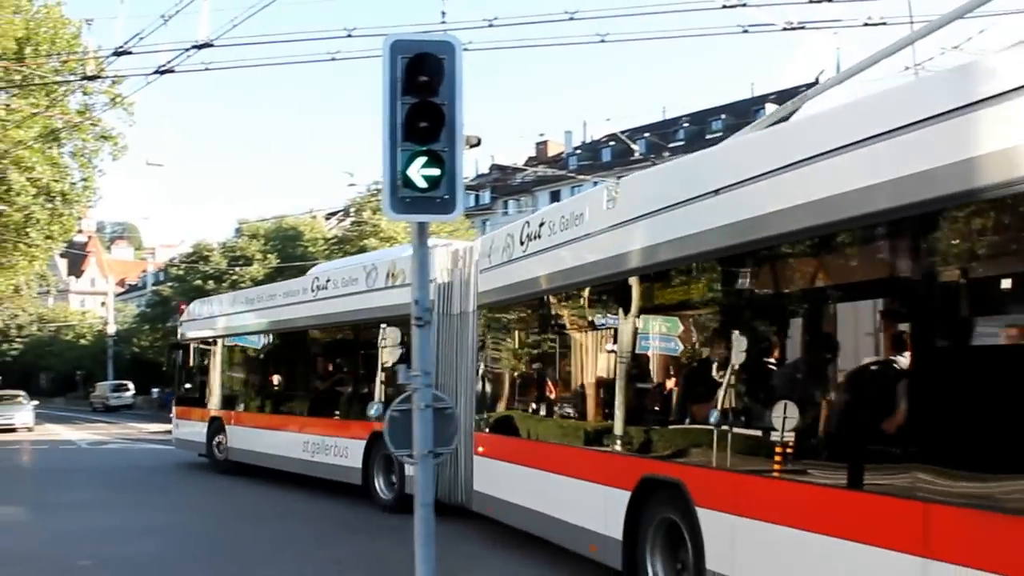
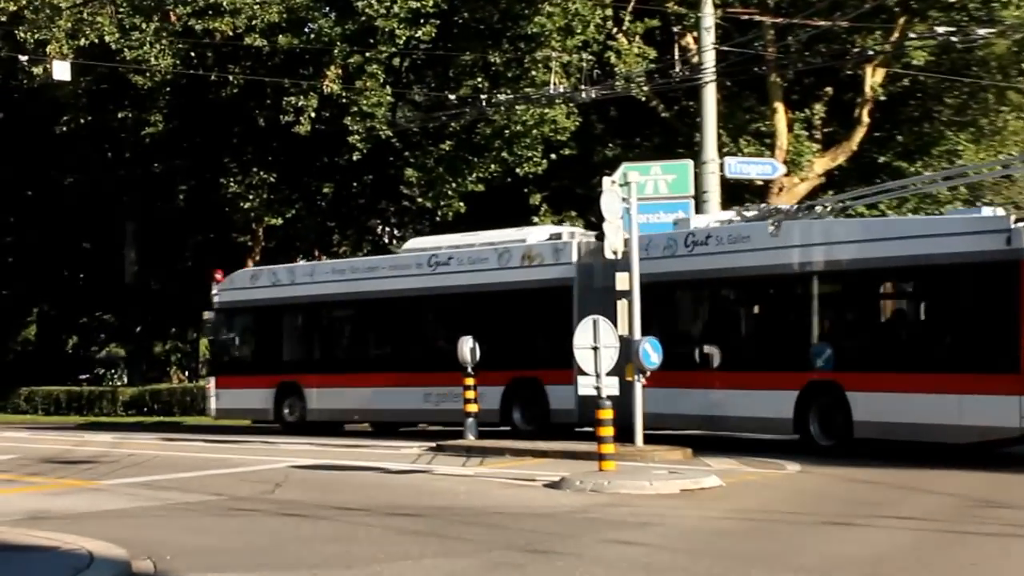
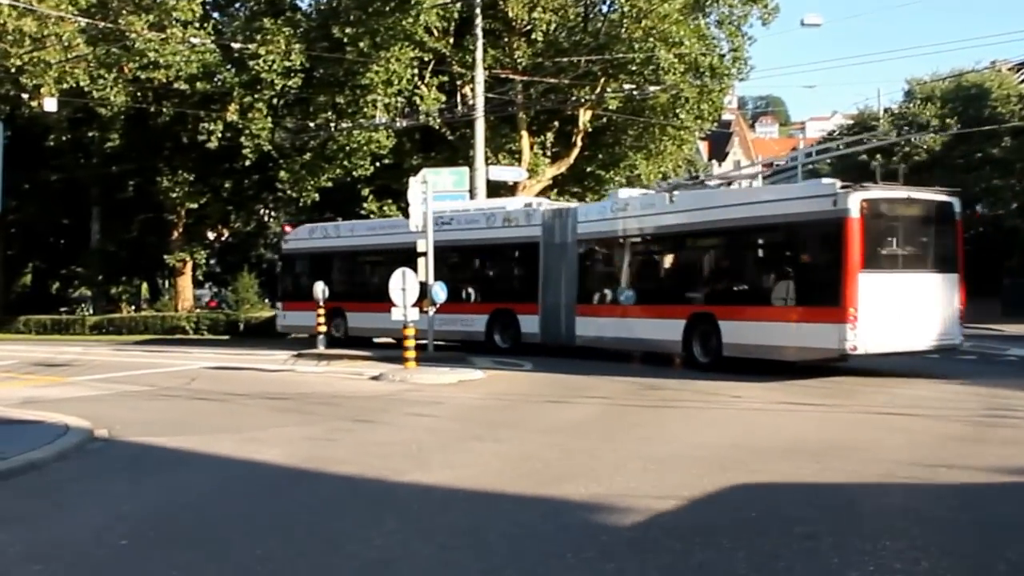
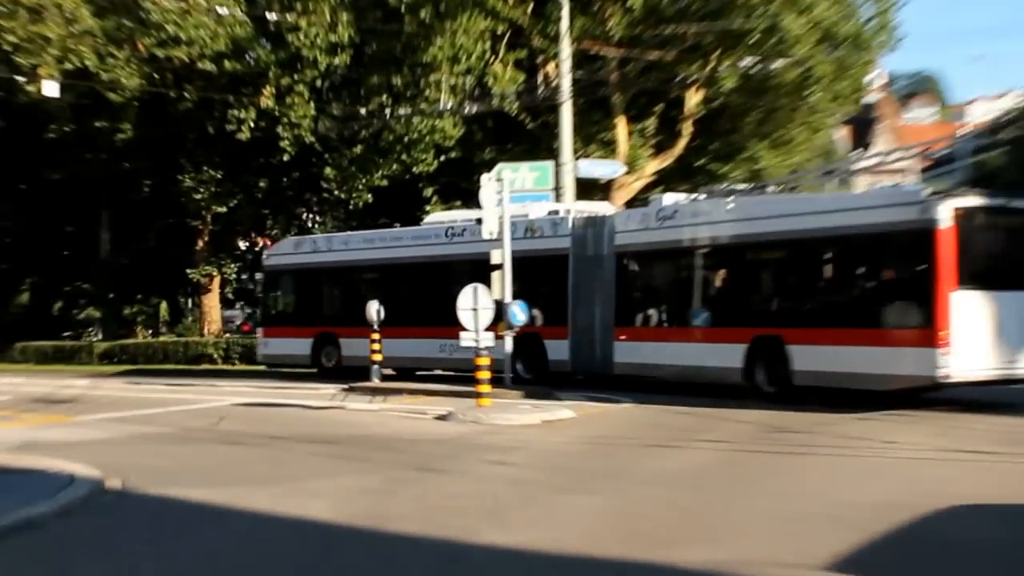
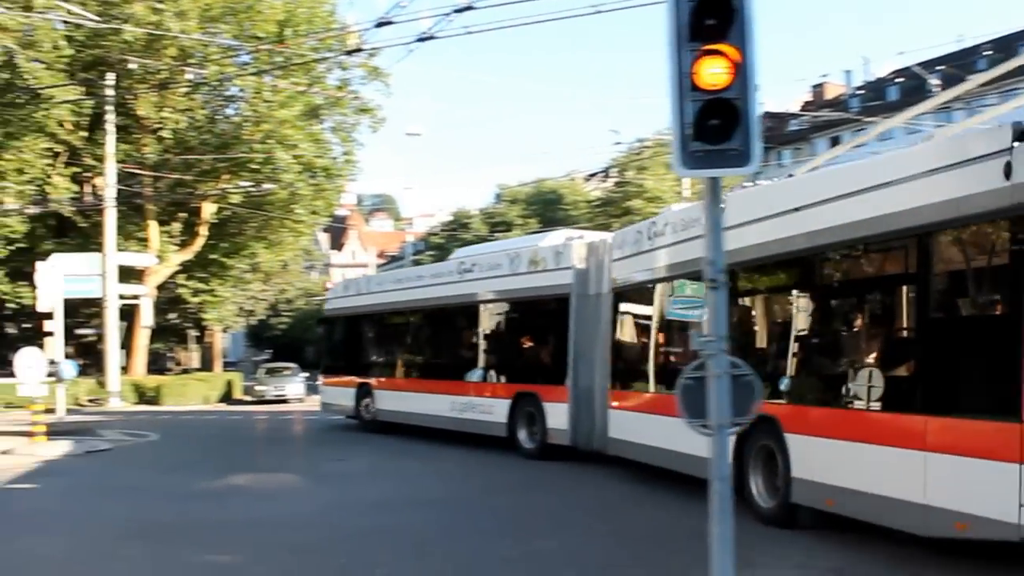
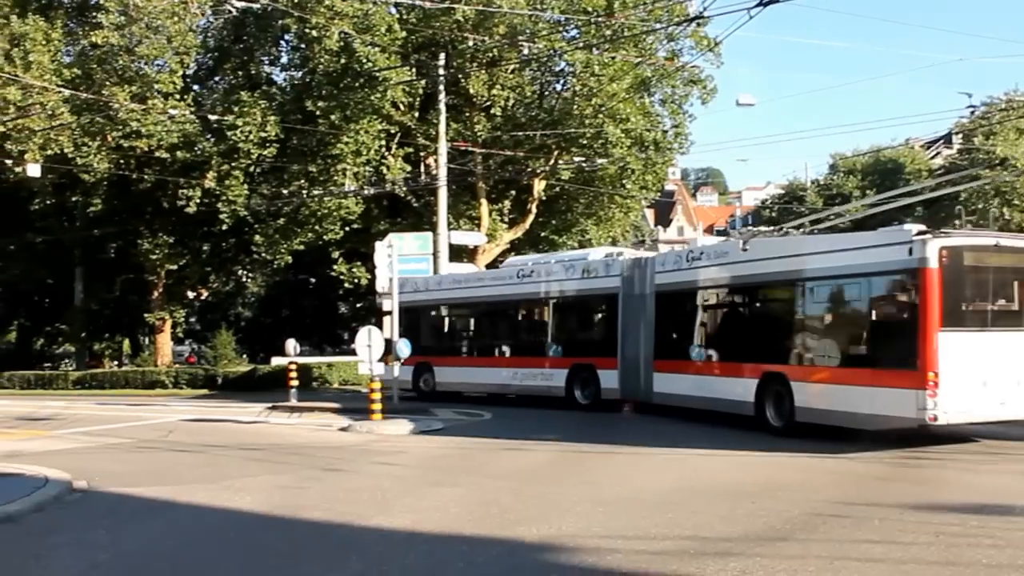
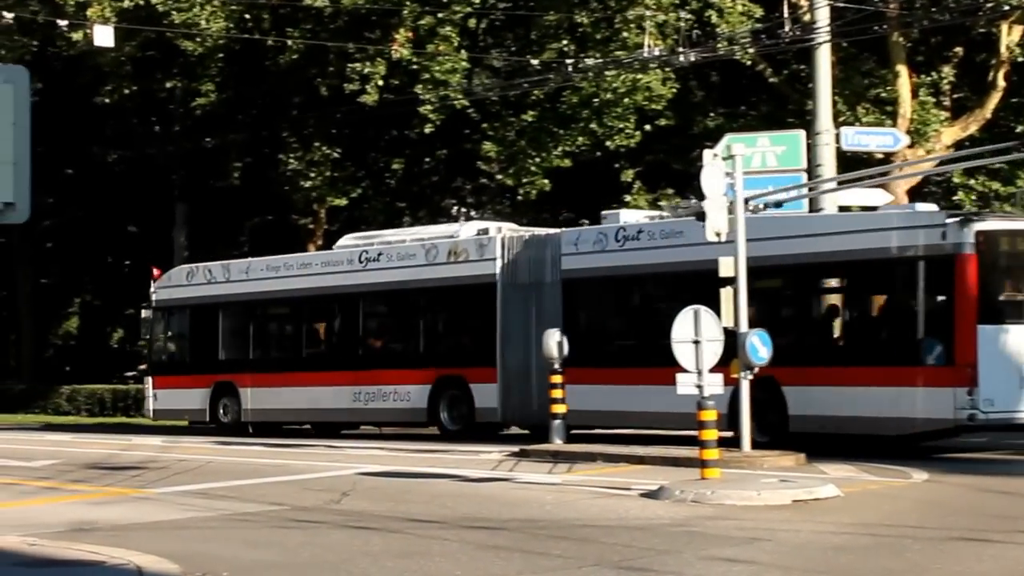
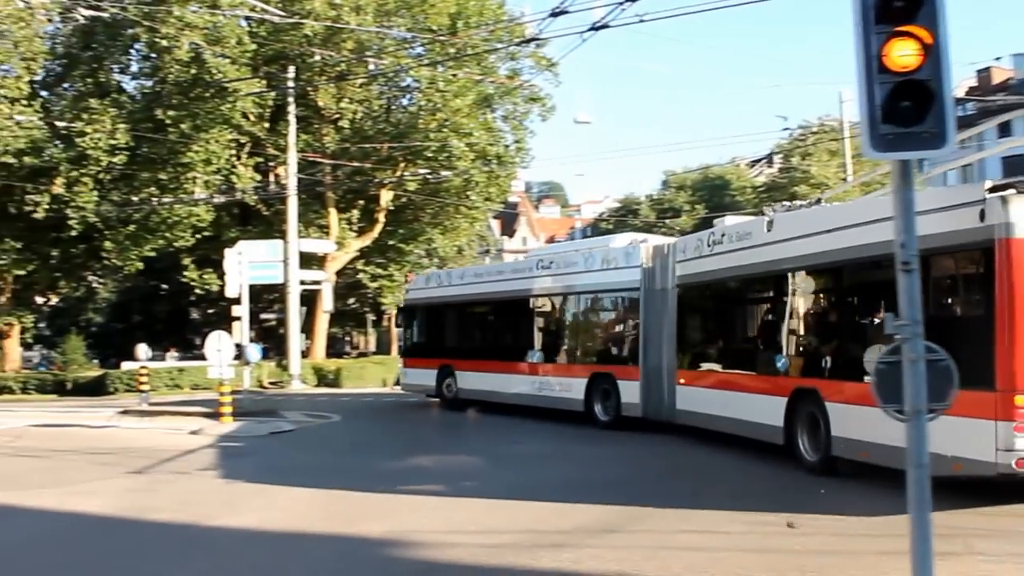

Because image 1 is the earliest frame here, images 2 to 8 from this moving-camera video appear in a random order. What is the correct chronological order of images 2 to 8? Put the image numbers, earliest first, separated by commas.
5, 8, 6, 3, 4, 2, 7
